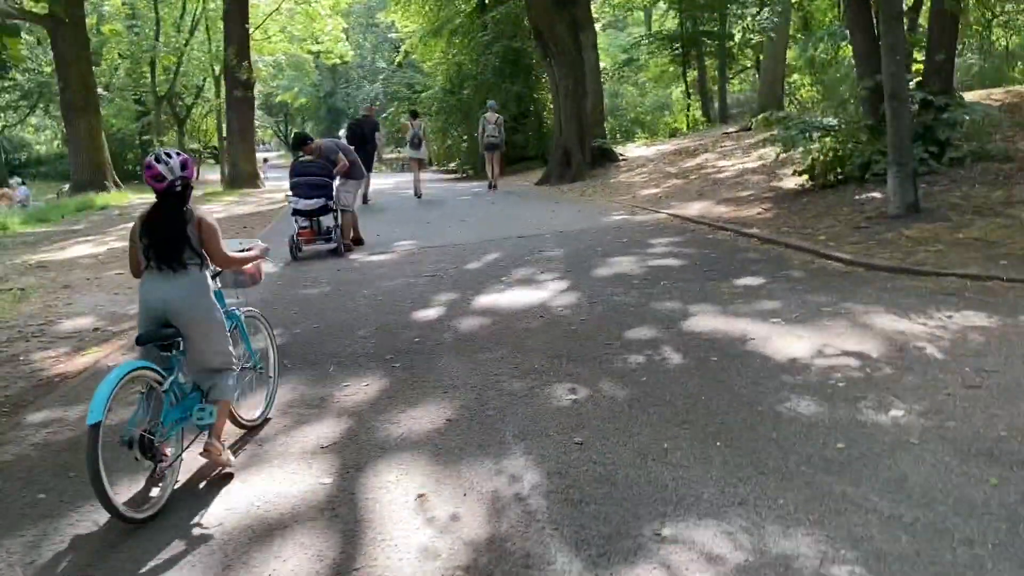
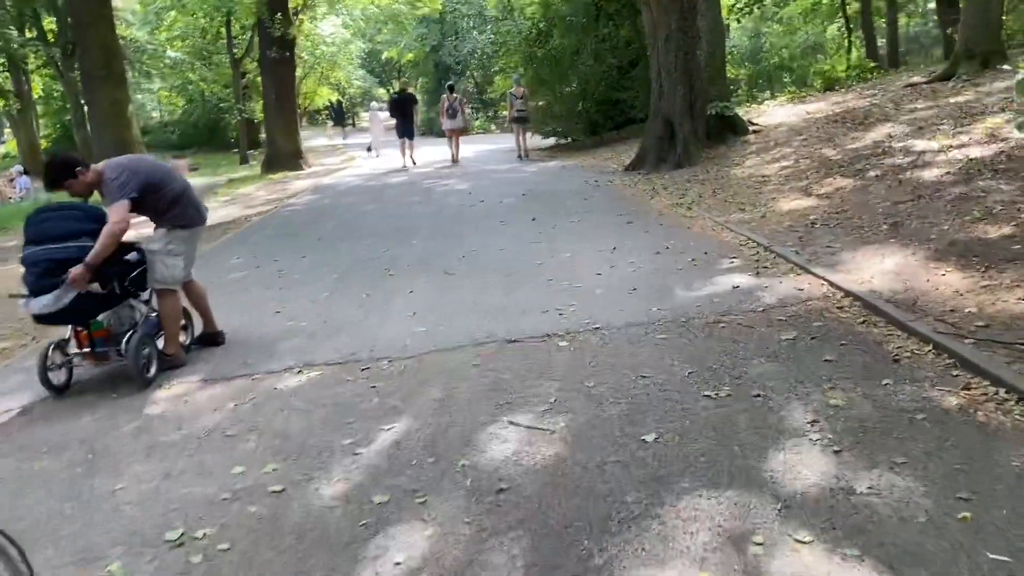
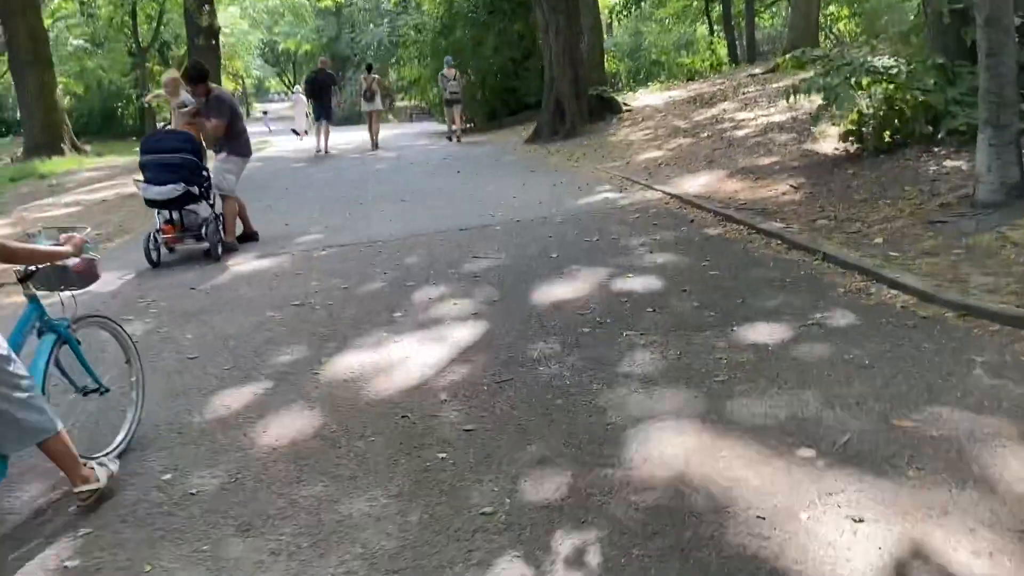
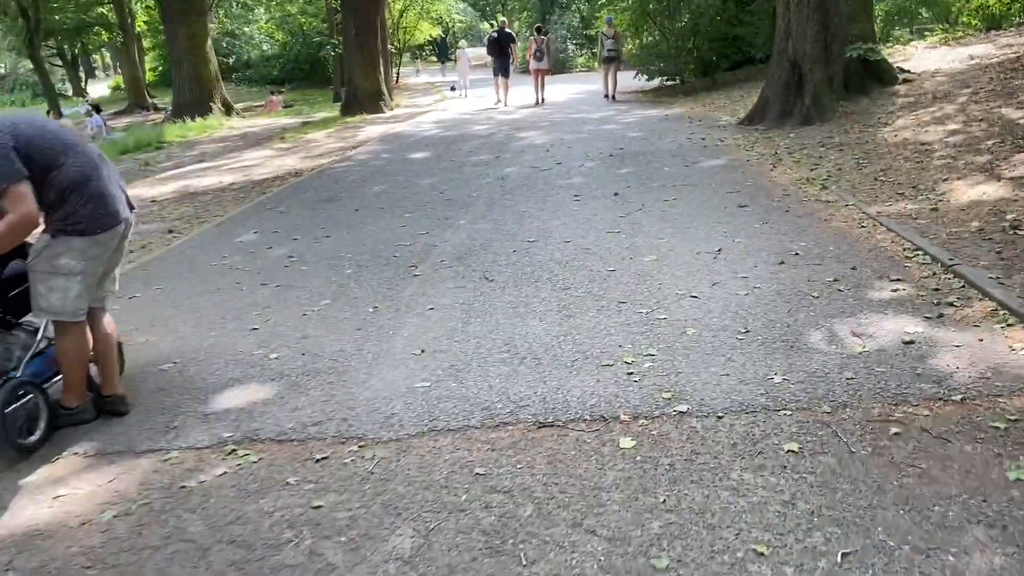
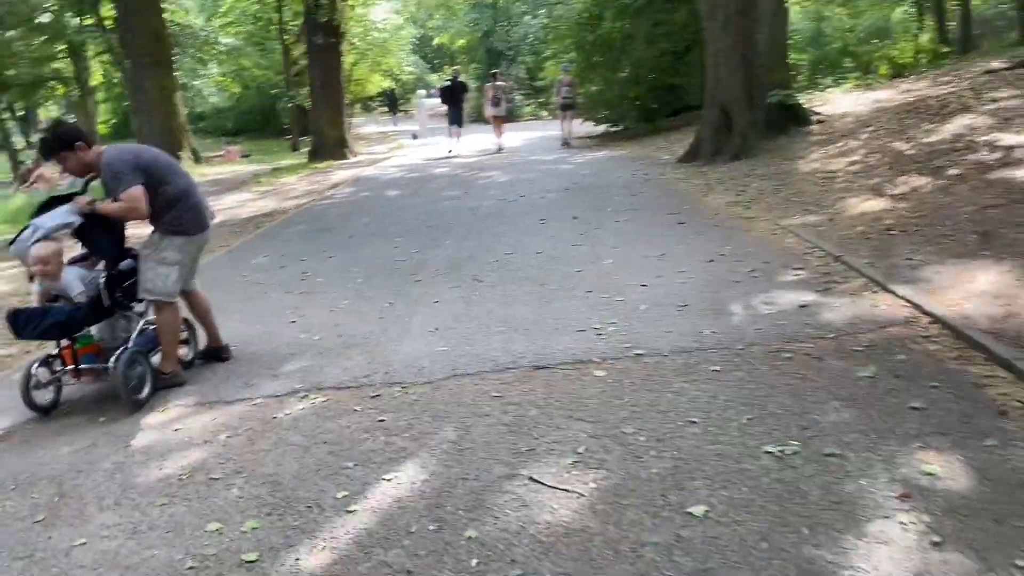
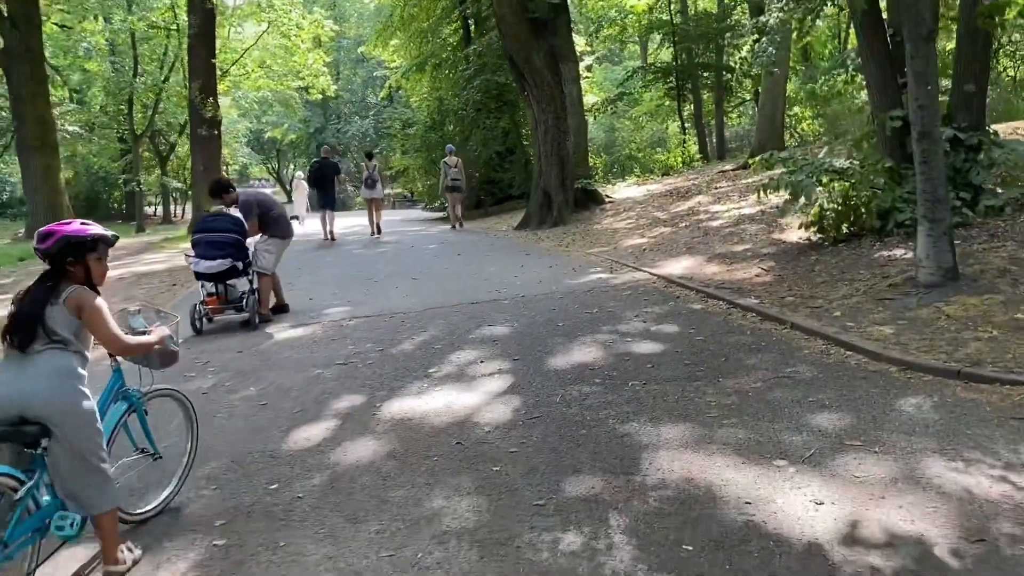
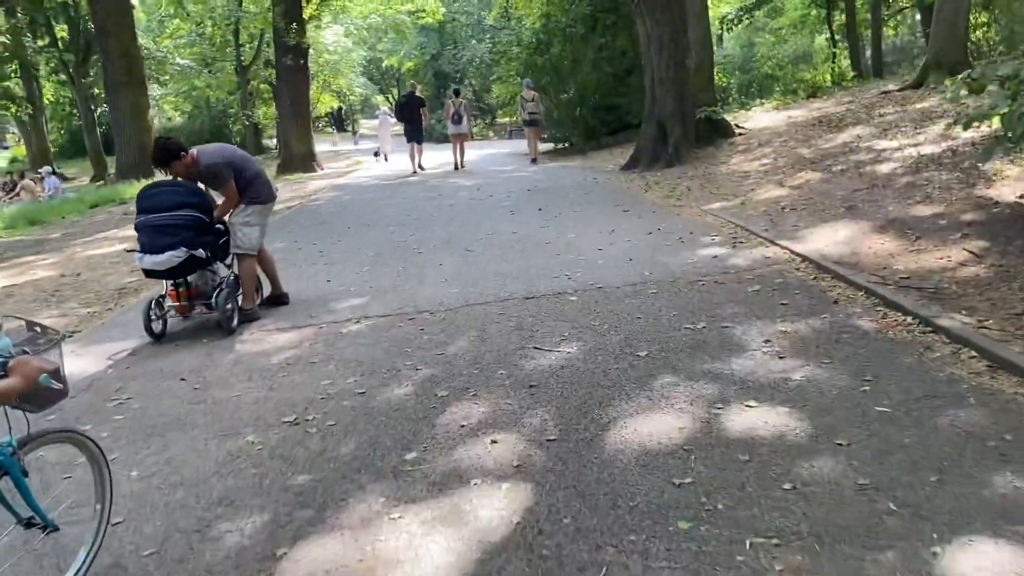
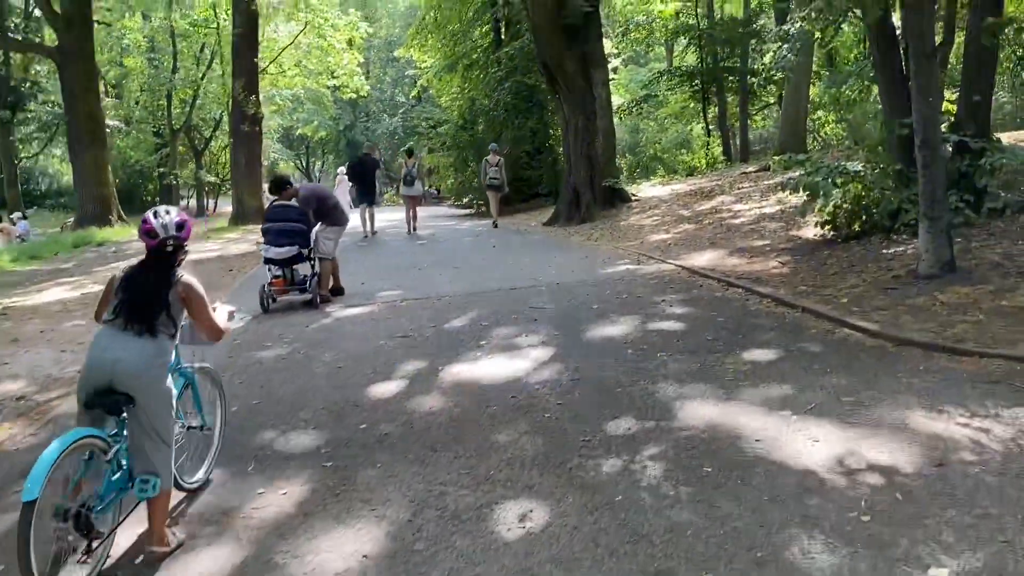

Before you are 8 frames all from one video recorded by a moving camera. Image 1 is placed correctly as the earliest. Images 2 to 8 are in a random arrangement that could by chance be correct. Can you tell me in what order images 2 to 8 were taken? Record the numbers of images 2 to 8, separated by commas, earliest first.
8, 6, 3, 7, 2, 5, 4
